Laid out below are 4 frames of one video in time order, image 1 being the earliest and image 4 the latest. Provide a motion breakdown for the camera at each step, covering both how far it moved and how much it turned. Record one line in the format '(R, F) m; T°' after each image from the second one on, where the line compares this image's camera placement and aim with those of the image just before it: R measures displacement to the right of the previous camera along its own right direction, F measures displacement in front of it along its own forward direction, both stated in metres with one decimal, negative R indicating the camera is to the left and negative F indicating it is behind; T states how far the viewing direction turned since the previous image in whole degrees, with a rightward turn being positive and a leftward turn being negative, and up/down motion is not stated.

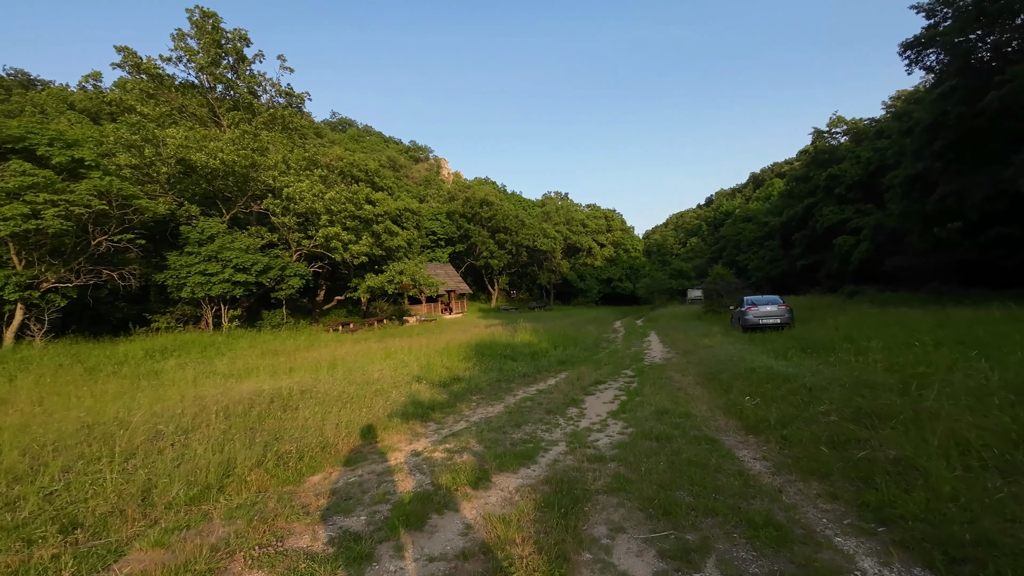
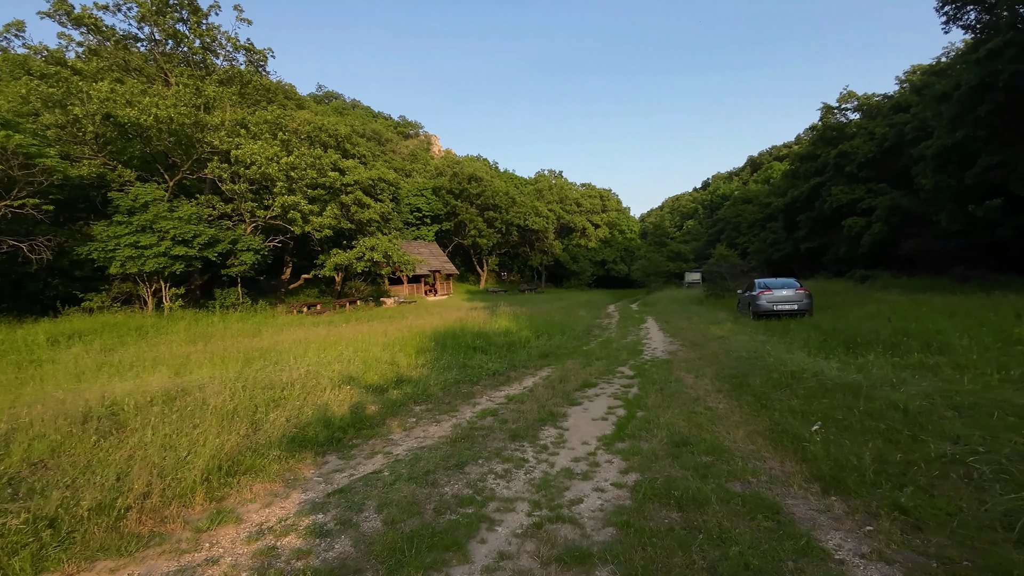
(+0.5, +2.7) m; +1°
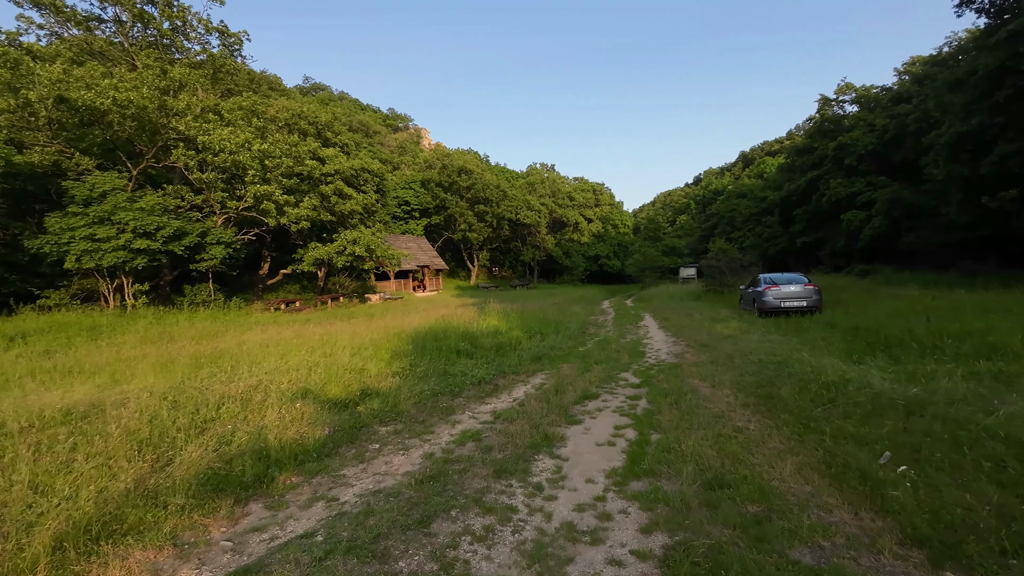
(+0.1, +1.3) m; +1°
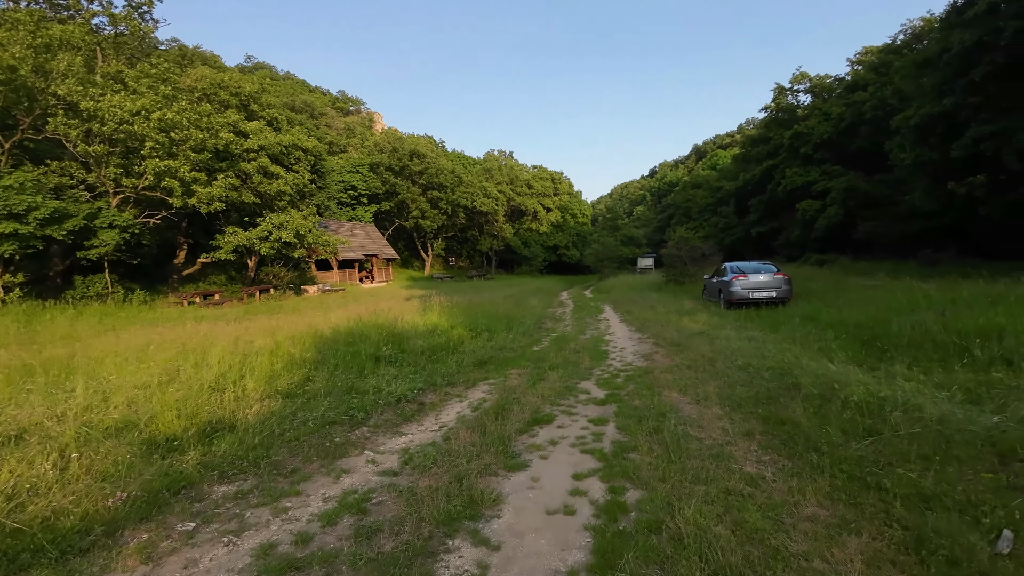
(+0.4, +1.9) m; +5°
